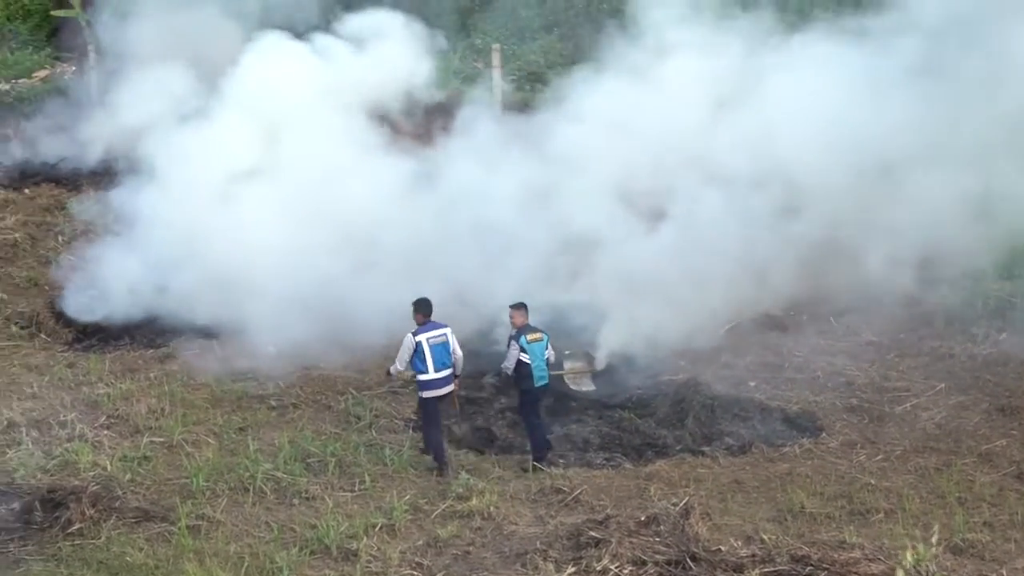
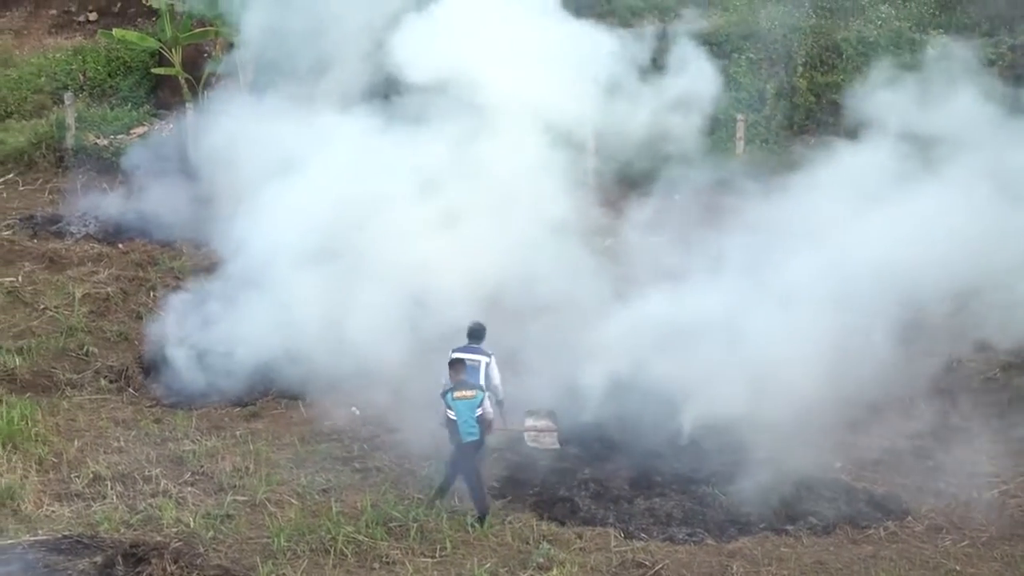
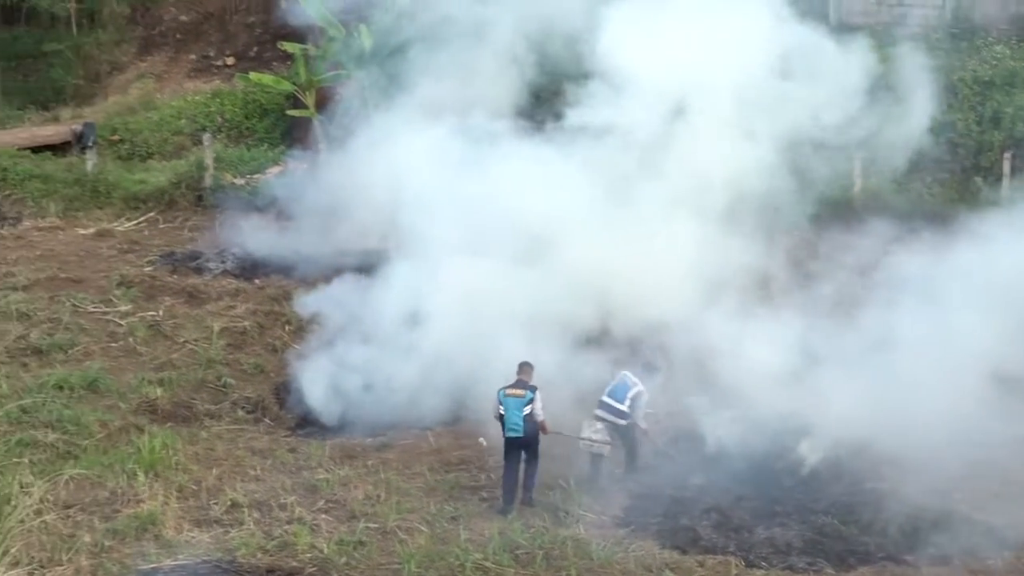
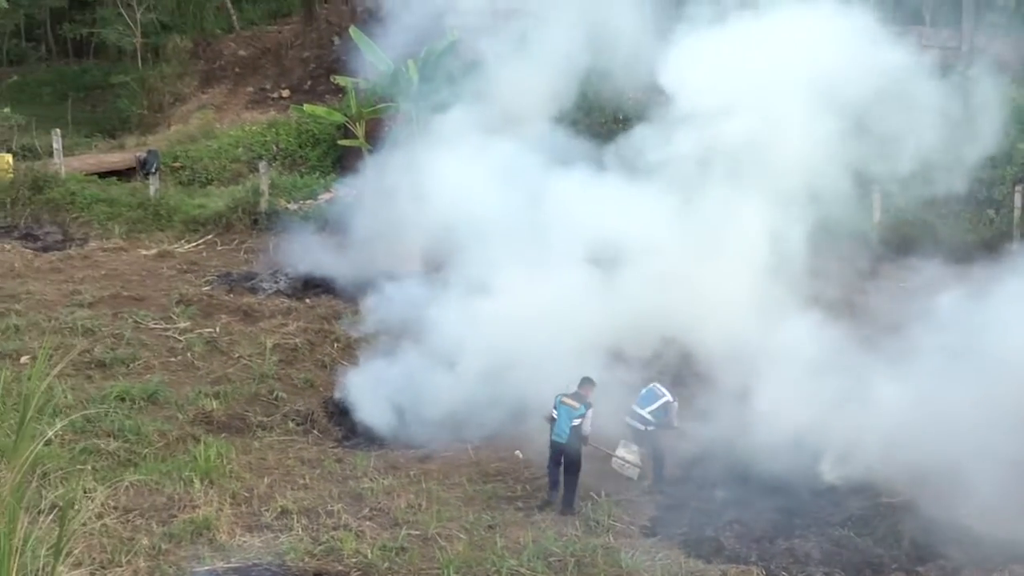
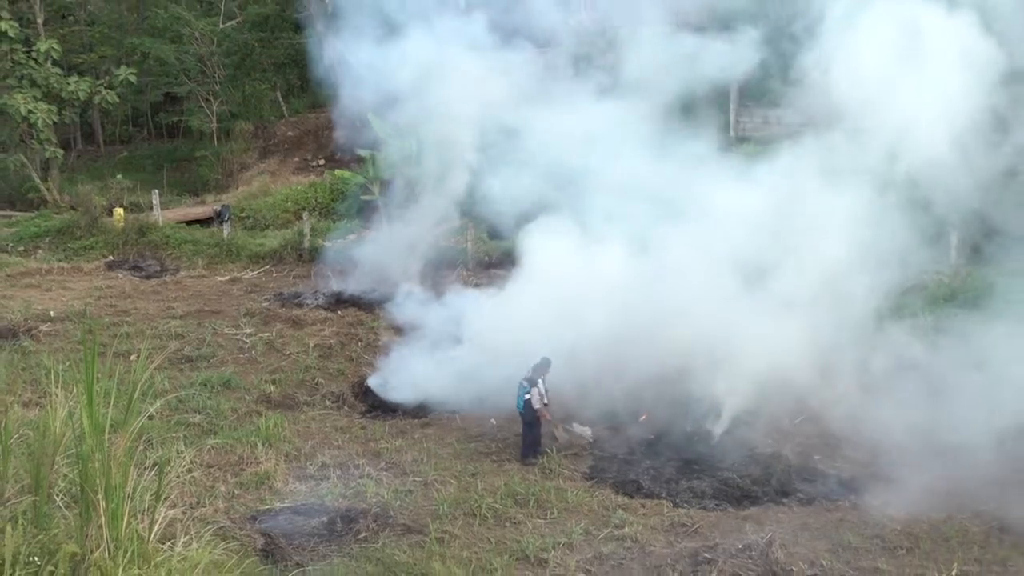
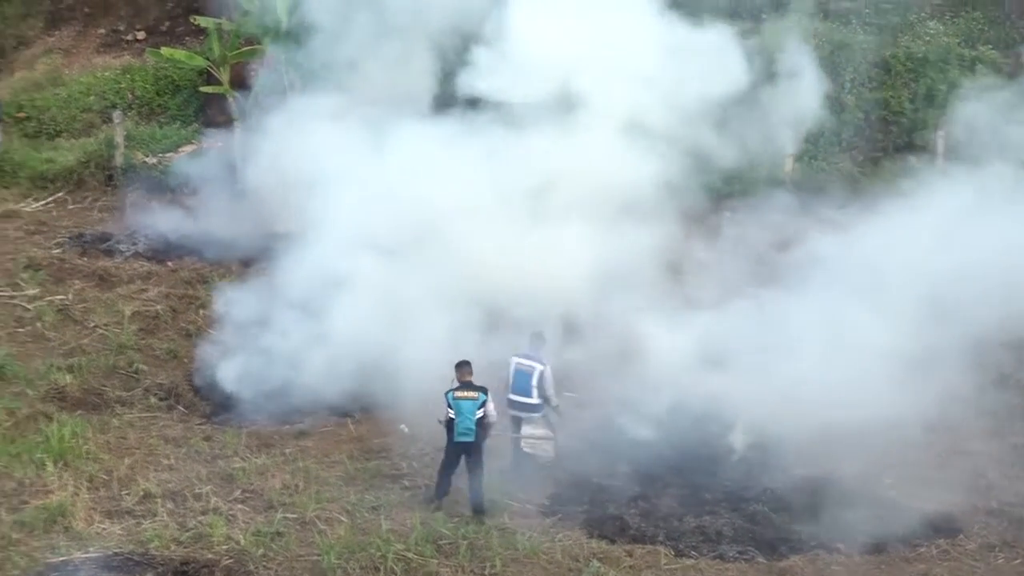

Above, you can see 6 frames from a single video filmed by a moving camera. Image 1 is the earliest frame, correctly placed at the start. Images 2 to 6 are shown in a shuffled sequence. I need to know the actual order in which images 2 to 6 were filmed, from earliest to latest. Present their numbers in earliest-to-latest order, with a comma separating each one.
2, 6, 3, 4, 5
